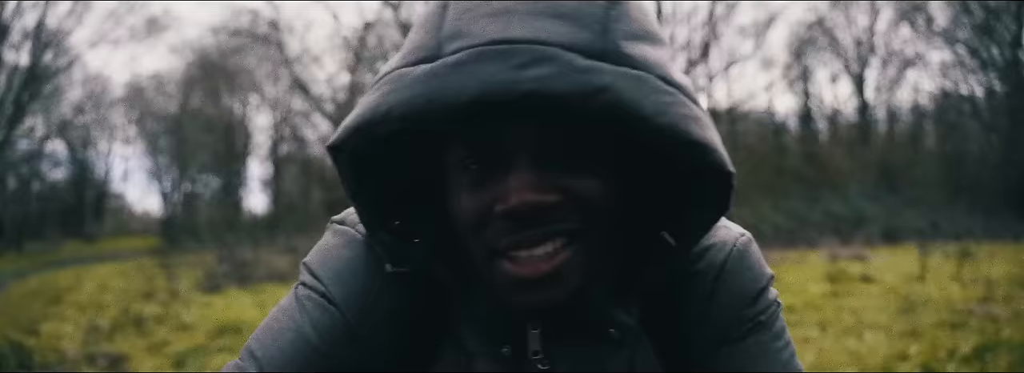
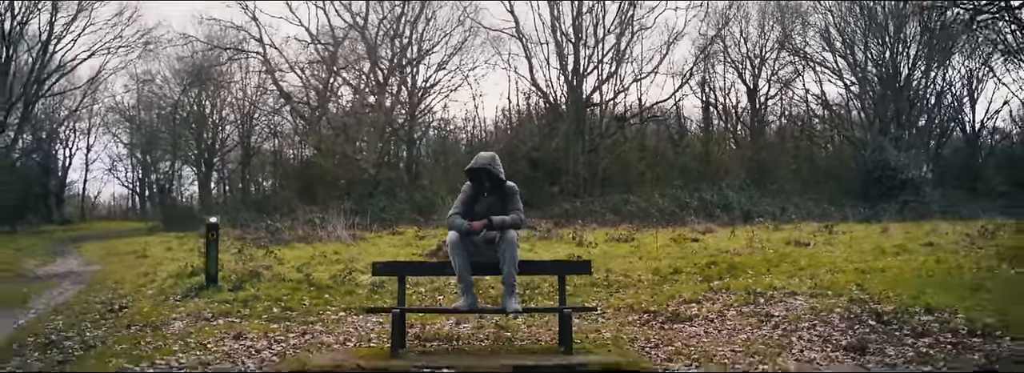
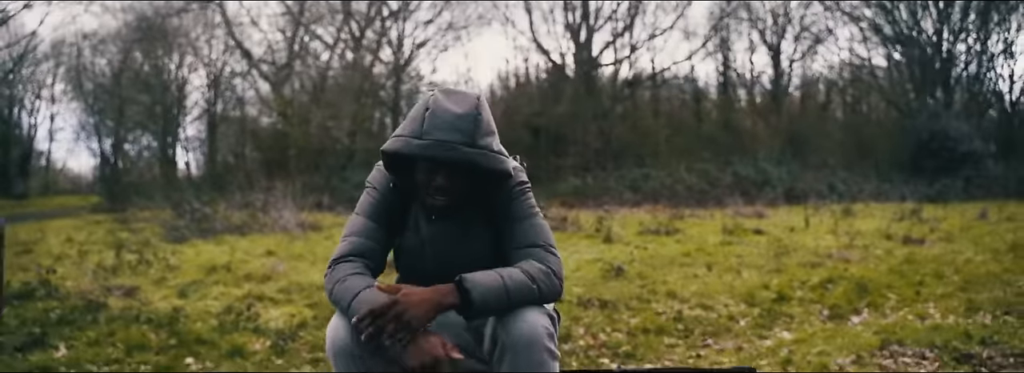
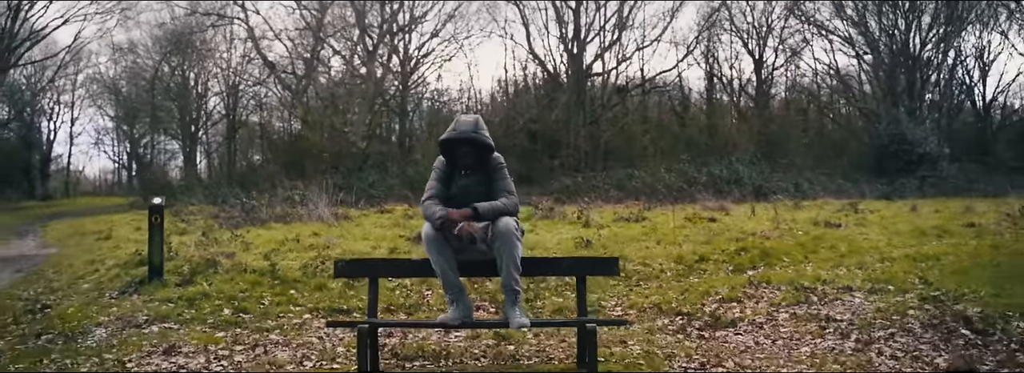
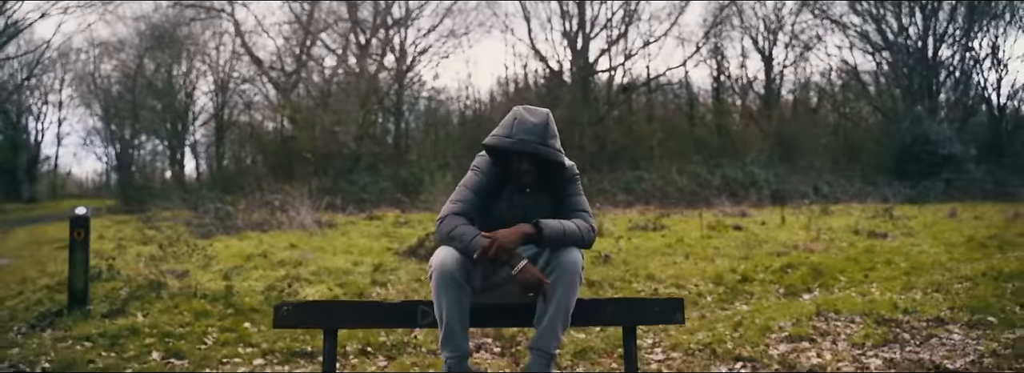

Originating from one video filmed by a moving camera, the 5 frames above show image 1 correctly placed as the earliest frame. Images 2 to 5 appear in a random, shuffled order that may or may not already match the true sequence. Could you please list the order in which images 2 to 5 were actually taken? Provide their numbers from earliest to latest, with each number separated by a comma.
3, 5, 4, 2
